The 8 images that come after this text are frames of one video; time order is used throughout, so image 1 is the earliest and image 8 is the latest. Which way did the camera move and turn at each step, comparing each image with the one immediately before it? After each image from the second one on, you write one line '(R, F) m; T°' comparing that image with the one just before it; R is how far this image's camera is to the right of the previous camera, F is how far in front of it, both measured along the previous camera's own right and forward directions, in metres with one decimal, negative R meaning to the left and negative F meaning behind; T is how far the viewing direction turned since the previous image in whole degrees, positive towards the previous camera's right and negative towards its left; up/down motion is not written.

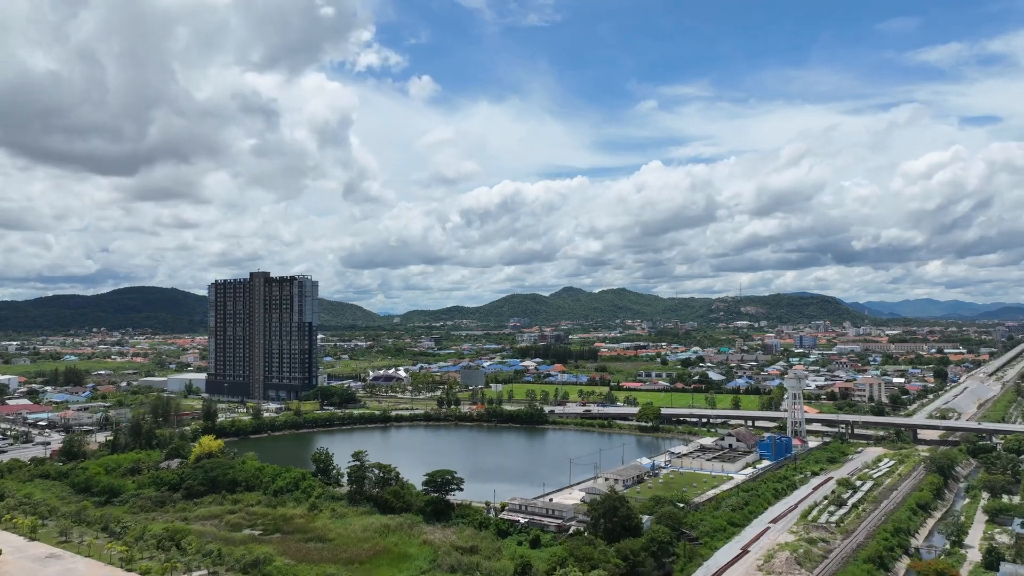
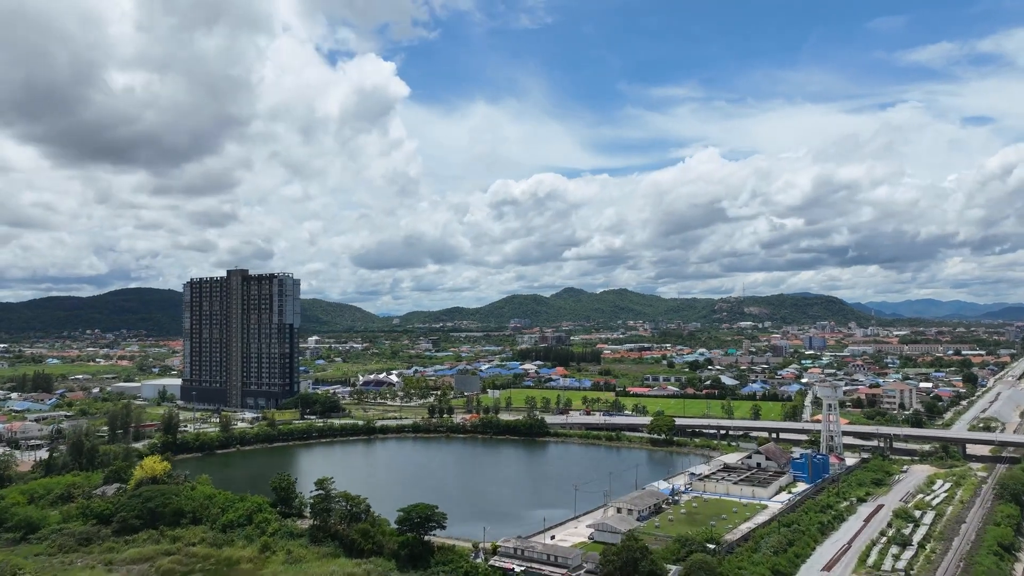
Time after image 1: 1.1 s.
(+0.4, +7.0) m; 0°
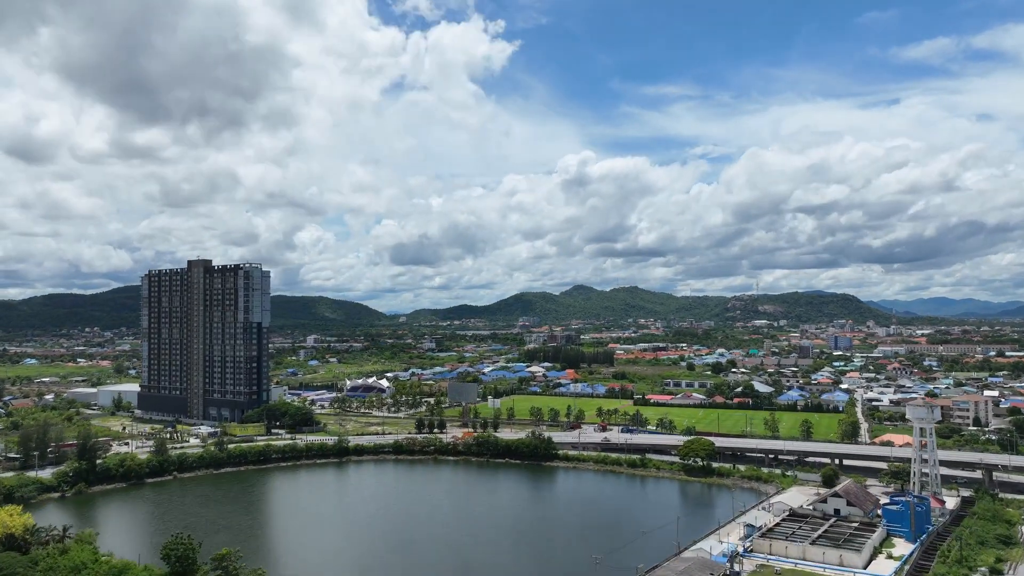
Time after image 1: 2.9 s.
(+0.7, +11.7) m; -1°
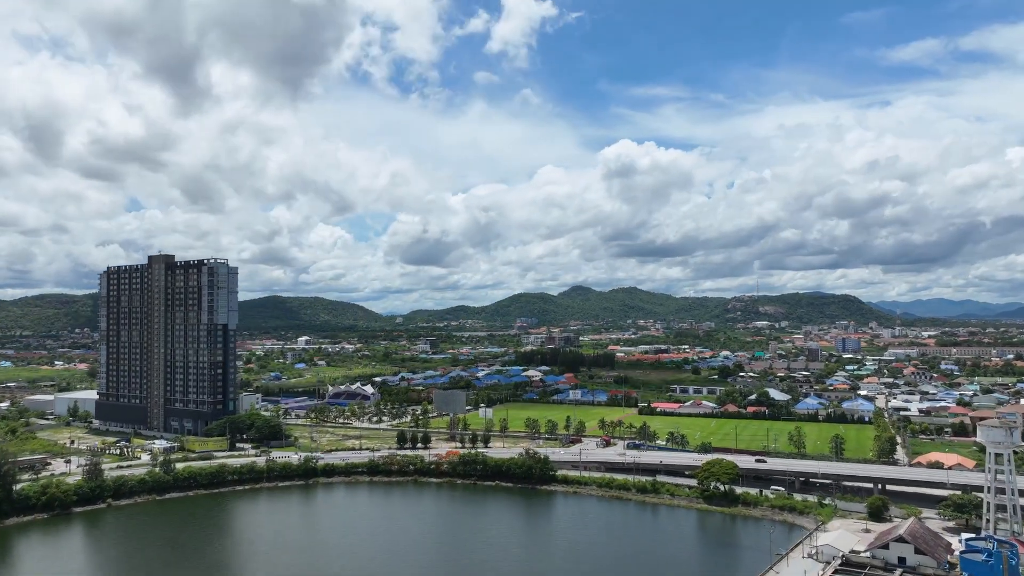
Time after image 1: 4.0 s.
(+0.5, +7.0) m; 0°
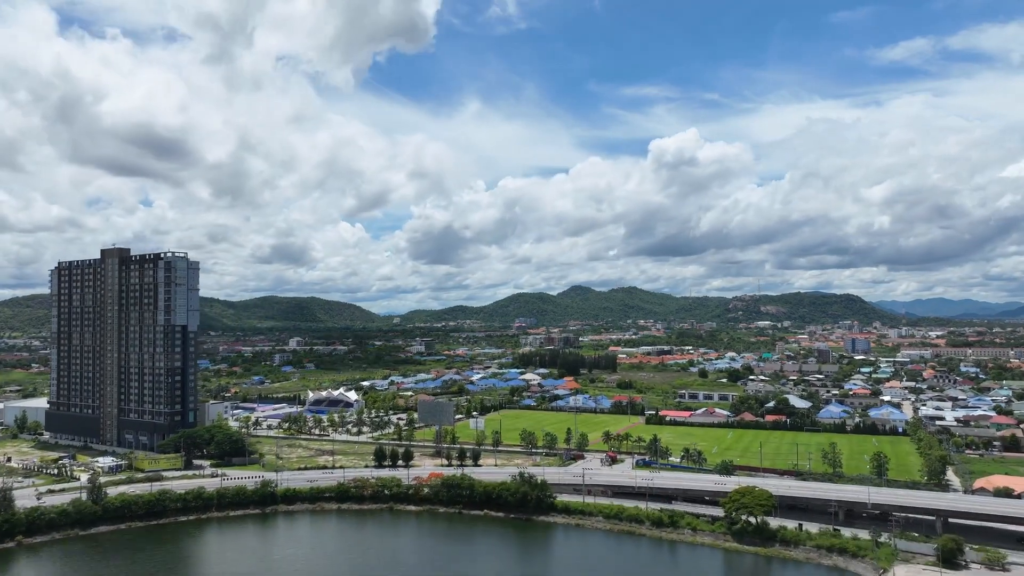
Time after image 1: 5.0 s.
(+0.5, +7.0) m; 0°
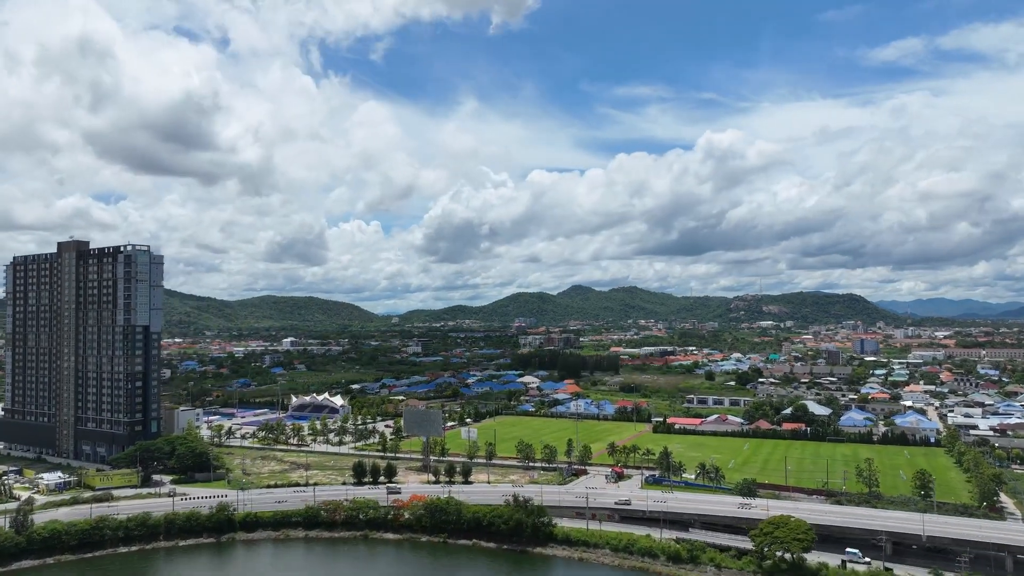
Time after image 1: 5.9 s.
(+0.4, +5.4) m; 0°
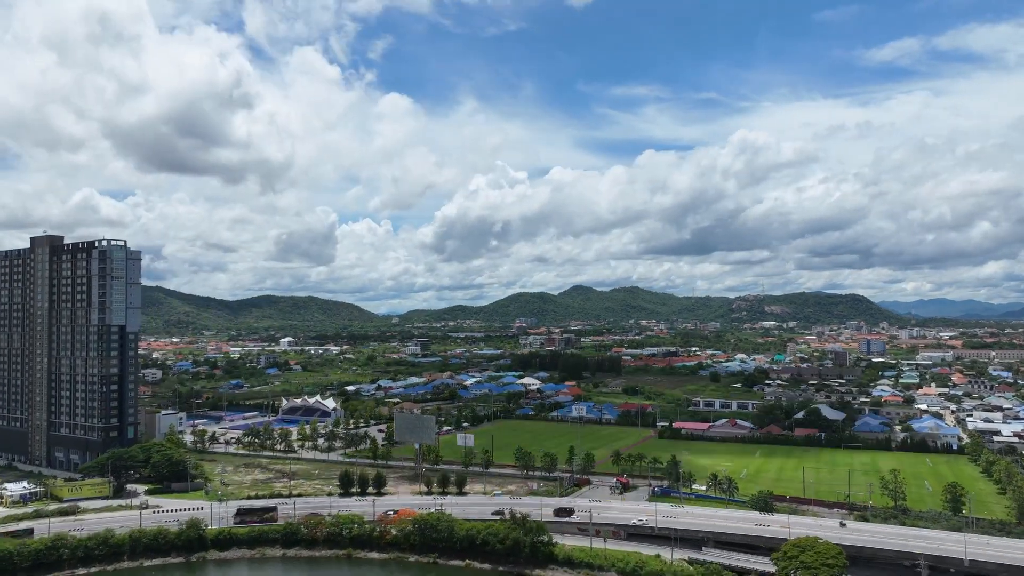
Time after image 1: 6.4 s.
(+0.2, +3.0) m; 0°
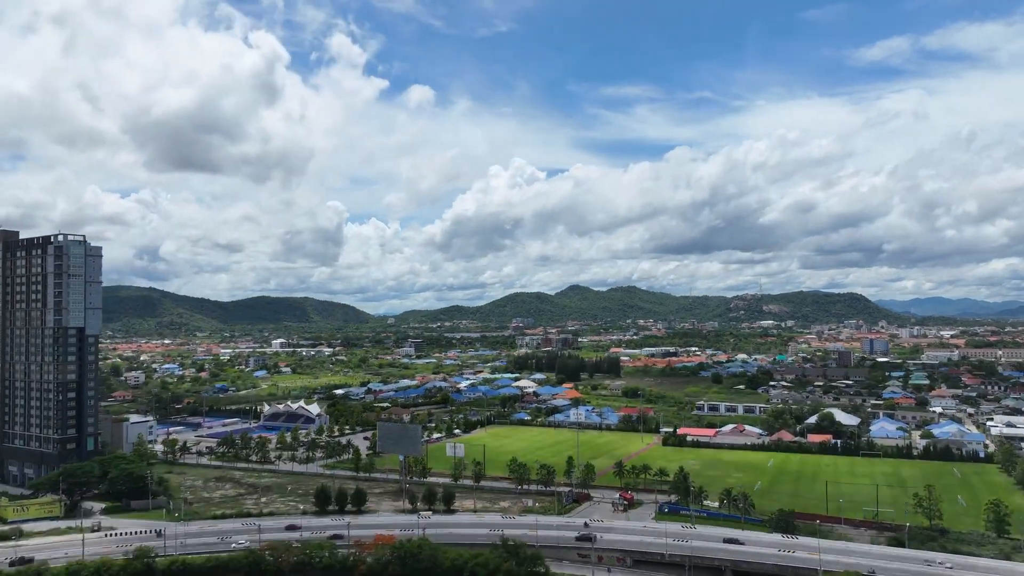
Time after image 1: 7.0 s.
(+0.3, +3.9) m; 0°
